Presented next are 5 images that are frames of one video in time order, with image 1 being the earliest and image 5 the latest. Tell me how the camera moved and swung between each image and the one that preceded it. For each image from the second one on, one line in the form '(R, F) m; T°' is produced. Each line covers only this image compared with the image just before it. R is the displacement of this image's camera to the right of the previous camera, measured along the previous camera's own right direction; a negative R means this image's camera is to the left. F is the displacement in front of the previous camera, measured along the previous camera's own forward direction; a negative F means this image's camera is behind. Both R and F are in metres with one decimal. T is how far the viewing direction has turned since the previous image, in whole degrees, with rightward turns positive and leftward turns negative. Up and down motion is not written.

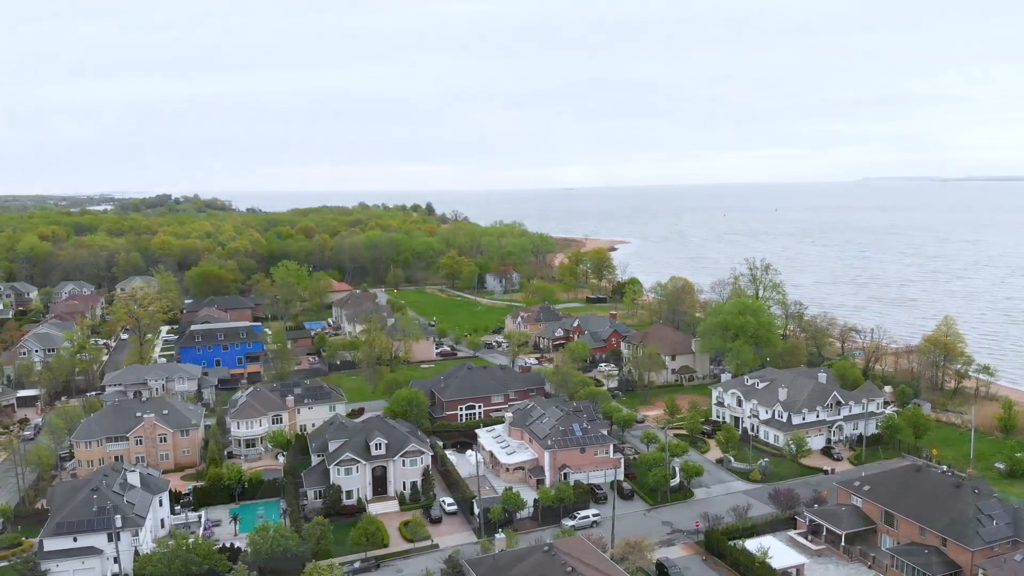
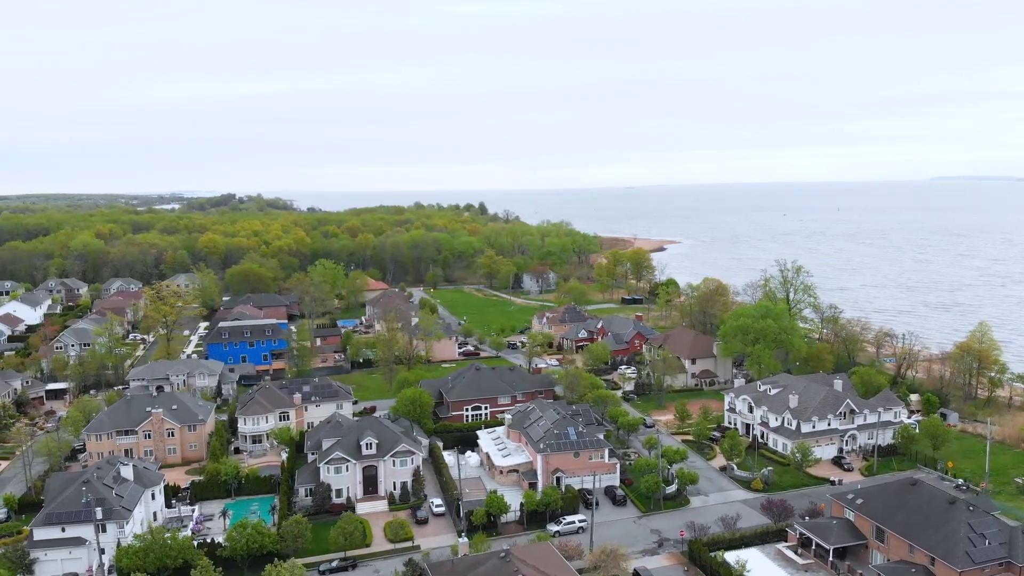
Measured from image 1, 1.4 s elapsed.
(+2.5, +0.4) m; -4°
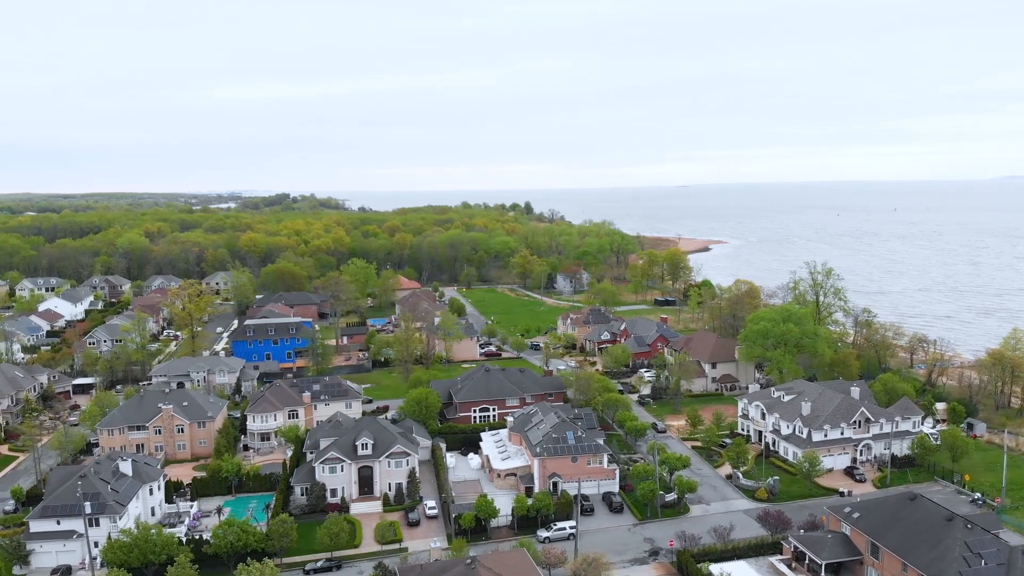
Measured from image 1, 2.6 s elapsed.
(+2.1, +0.4) m; -3°
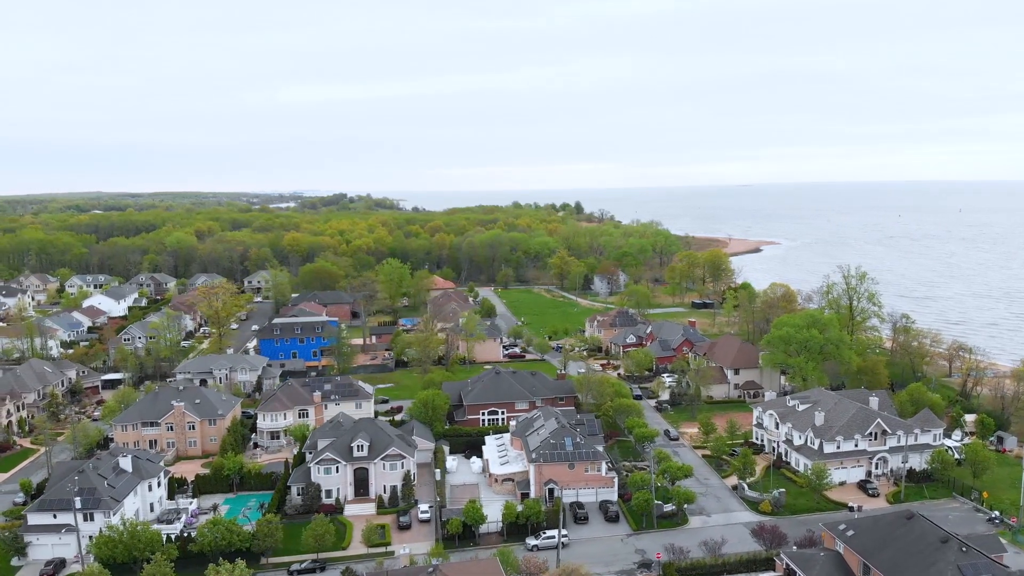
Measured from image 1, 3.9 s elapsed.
(+2.2, +0.4) m; -4°
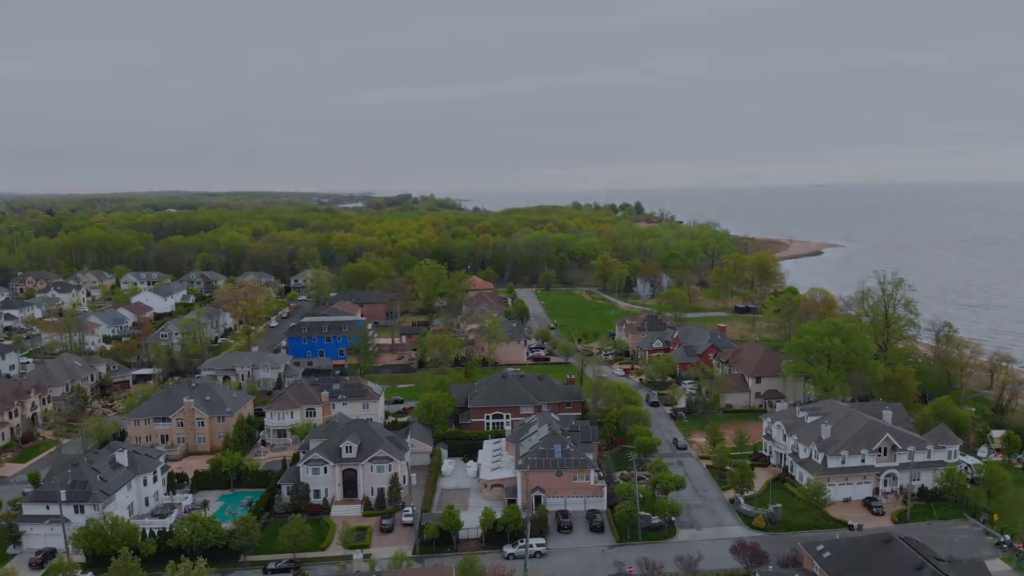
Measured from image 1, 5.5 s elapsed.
(+3.0, +0.3) m; -4°
